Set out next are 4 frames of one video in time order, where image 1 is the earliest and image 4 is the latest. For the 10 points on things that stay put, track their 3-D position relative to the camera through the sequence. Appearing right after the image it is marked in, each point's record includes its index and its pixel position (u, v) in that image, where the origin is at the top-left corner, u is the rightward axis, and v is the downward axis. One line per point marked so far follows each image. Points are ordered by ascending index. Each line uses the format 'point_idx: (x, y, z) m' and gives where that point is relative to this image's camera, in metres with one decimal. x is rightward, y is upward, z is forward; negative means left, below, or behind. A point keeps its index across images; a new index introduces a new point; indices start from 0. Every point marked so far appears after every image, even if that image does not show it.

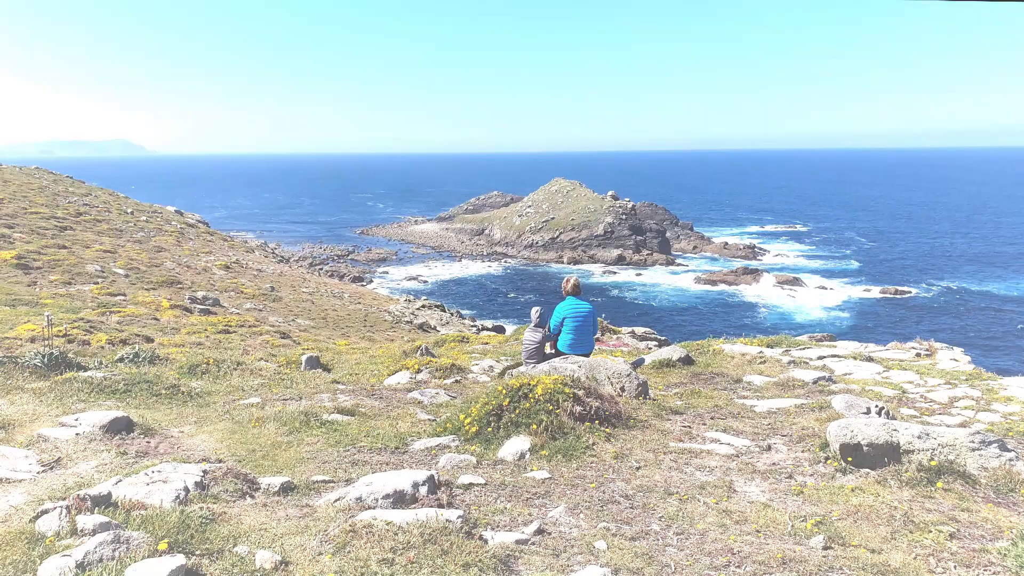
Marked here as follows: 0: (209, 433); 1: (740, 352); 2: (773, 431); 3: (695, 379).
0: (-4.2, -2.0, +7.9) m
1: (+5.2, -1.5, +13.0) m
2: (+3.7, -2.0, +8.0) m
3: (+3.6, -1.8, +11.2) m
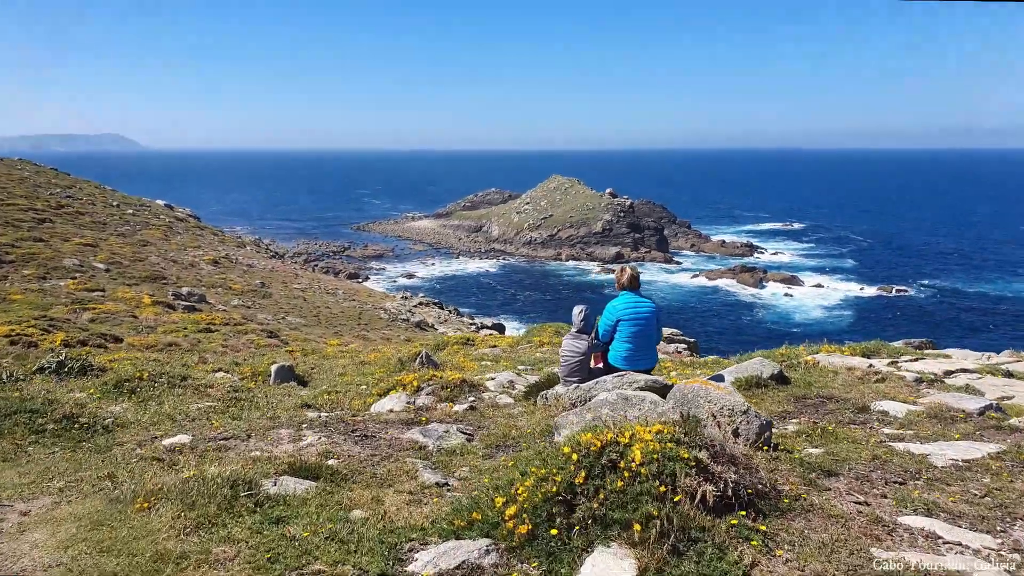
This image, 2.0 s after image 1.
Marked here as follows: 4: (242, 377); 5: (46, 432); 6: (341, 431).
0: (-3.7, -1.9, +4.6) m
1: (+5.7, -1.3, +9.8) m
2: (+4.2, -1.9, +4.9) m
3: (+4.2, -1.7, +8.1) m
4: (-6.3, -2.1, +13.1) m
5: (-6.2, -1.9, +7.5) m
6: (-2.3, -1.9, +7.7) m
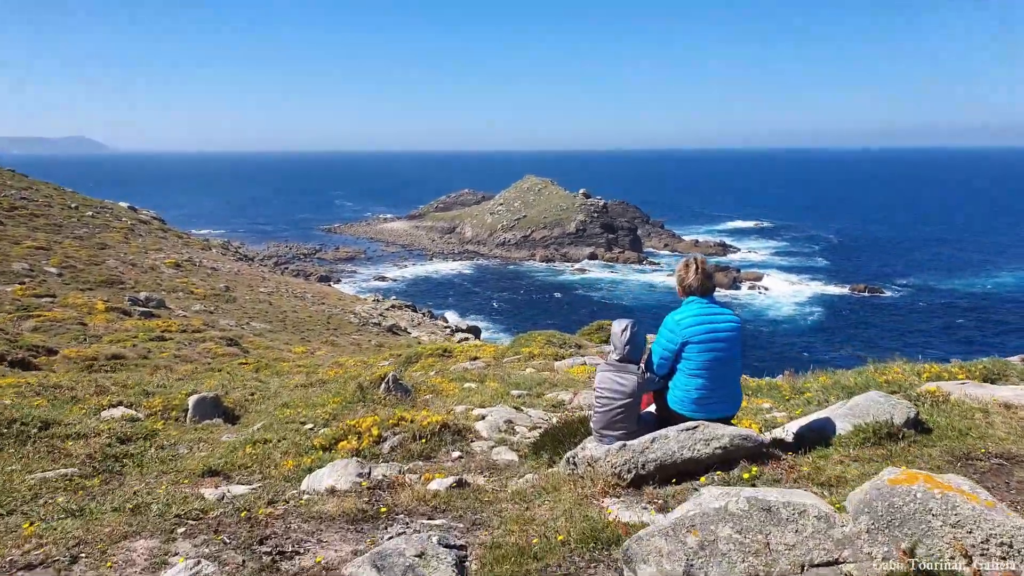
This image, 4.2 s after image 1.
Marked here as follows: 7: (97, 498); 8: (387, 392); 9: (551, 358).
0: (-3.4, -2.0, +1.3) m
1: (+5.8, -1.4, +6.9) m
2: (+4.5, -1.9, +1.9) m
3: (+4.3, -1.8, +5.1) m
4: (-6.3, -2.2, +9.7) m
5: (-6.0, -2.0, +4.1) m
6: (-2.1, -2.0, +4.5) m
7: (-4.2, -2.1, +5.7) m
8: (-2.5, -2.0, +11.1) m
9: (+1.2, -2.1, +16.9) m
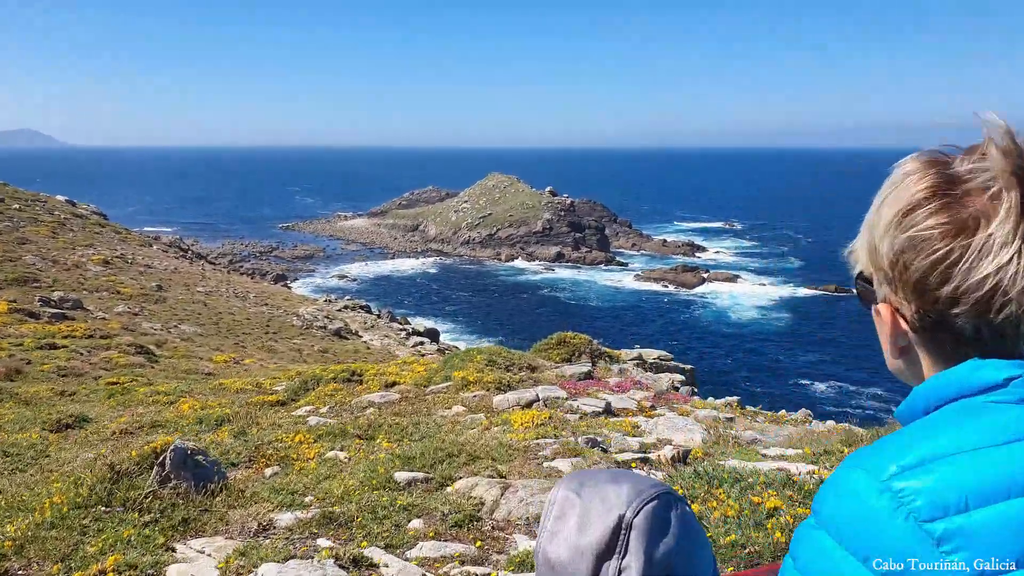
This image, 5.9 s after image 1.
0: (-4.1, -2.0, -3.8) m
1: (+4.7, -1.4, +2.4) m
2: (+3.7, -2.0, -2.7) m
3: (+3.3, -1.8, +0.5) m
4: (-7.5, -2.2, +4.4) m
5: (-6.9, -2.0, -1.1) m
6: (-3.1, -2.0, -0.6) m
7: (-5.1, -2.1, +0.5) m
8: (-3.8, -2.1, +6.1) m
9: (-0.4, -2.1, +12.1) m
